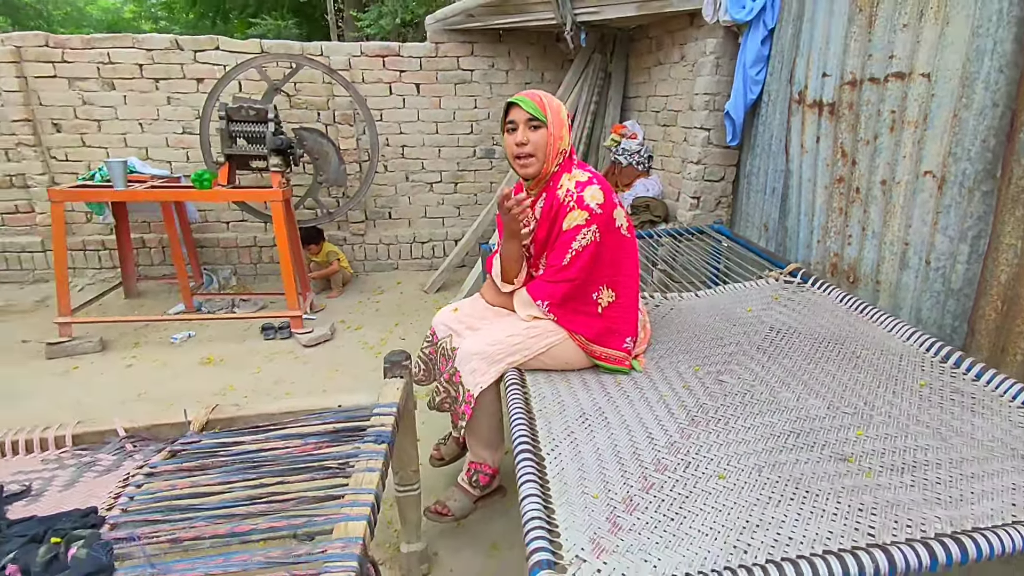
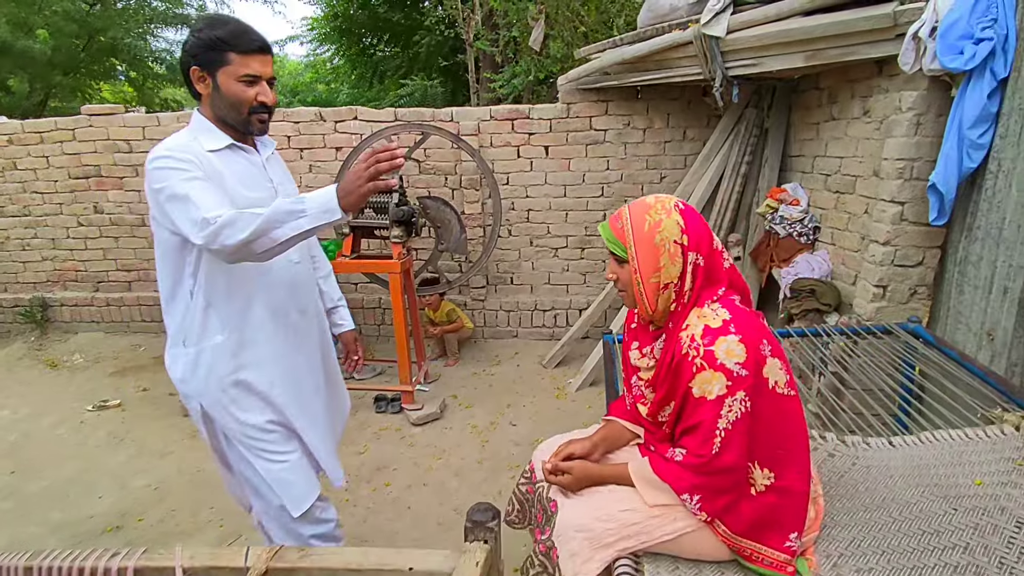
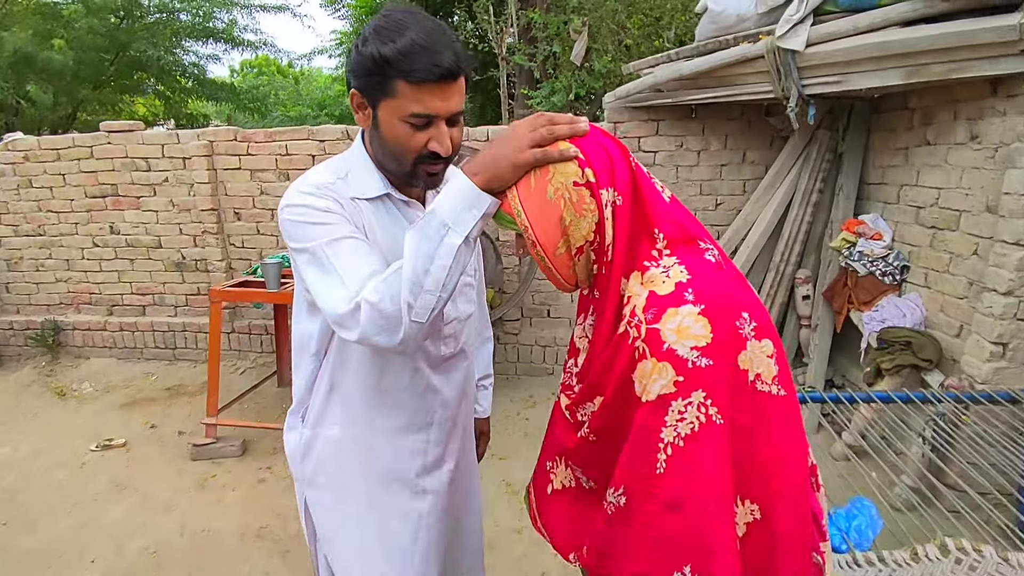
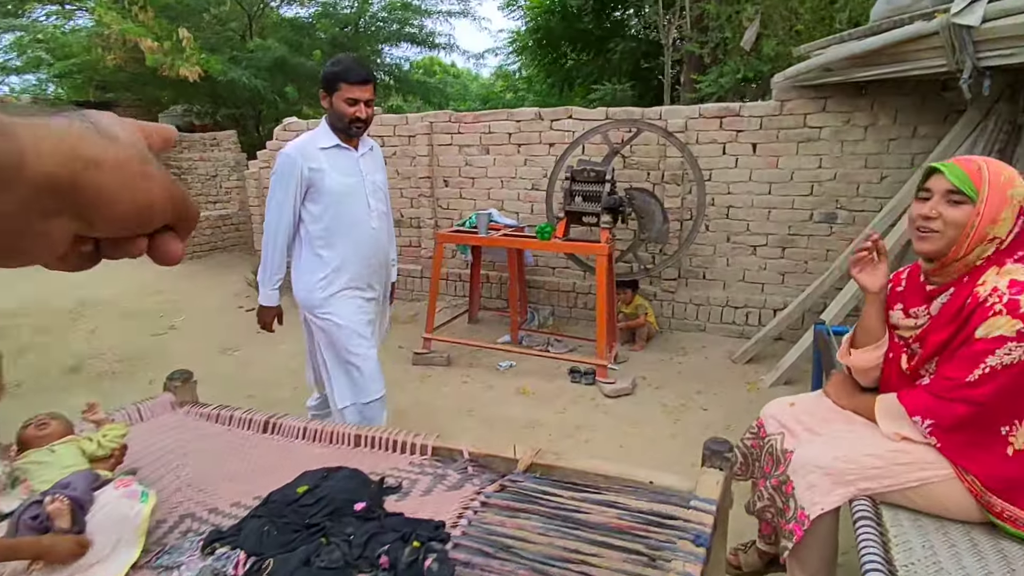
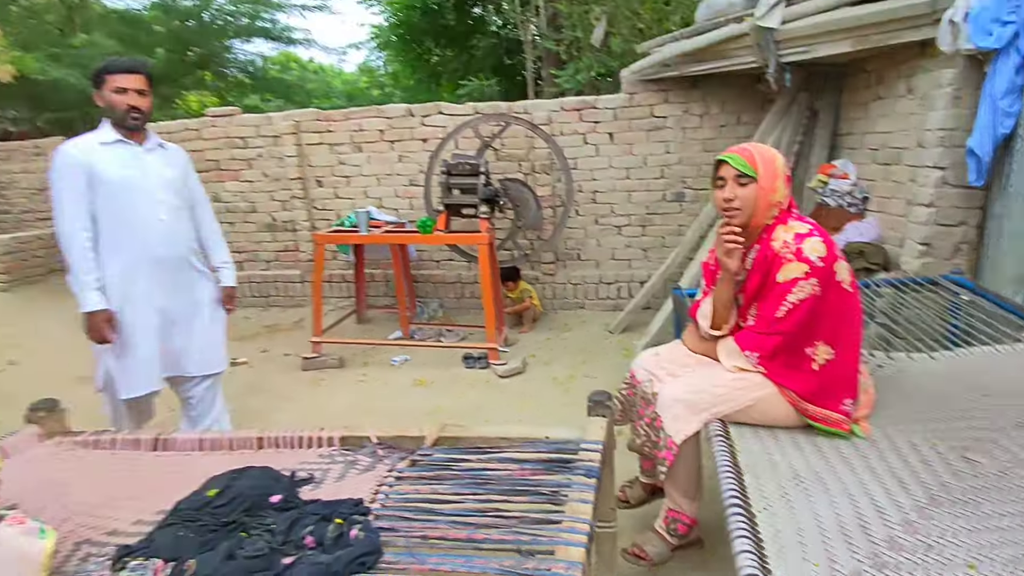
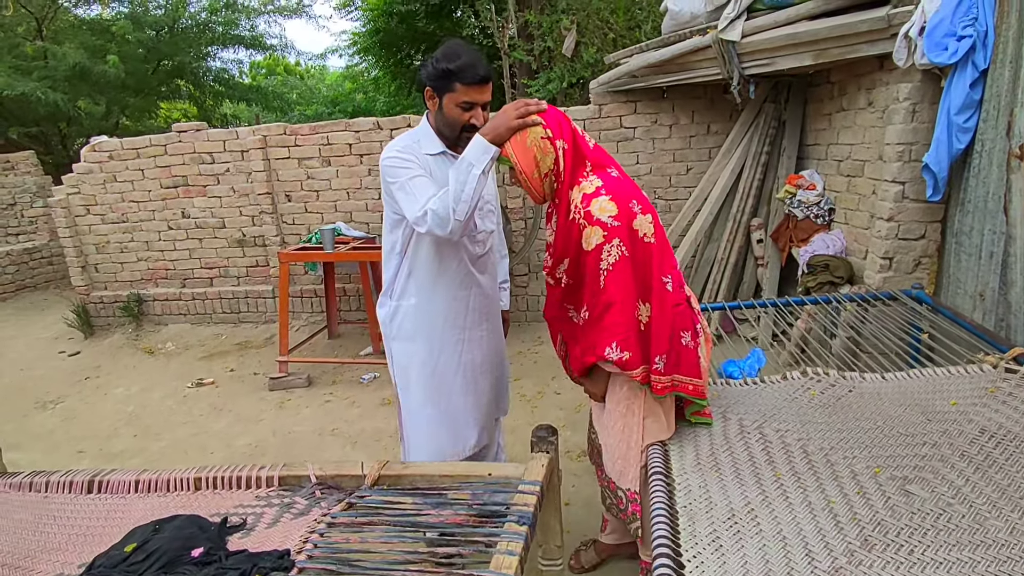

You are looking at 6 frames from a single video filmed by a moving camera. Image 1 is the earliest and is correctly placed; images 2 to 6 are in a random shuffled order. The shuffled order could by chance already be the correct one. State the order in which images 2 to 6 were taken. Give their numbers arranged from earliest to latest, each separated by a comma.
5, 4, 2, 6, 3
